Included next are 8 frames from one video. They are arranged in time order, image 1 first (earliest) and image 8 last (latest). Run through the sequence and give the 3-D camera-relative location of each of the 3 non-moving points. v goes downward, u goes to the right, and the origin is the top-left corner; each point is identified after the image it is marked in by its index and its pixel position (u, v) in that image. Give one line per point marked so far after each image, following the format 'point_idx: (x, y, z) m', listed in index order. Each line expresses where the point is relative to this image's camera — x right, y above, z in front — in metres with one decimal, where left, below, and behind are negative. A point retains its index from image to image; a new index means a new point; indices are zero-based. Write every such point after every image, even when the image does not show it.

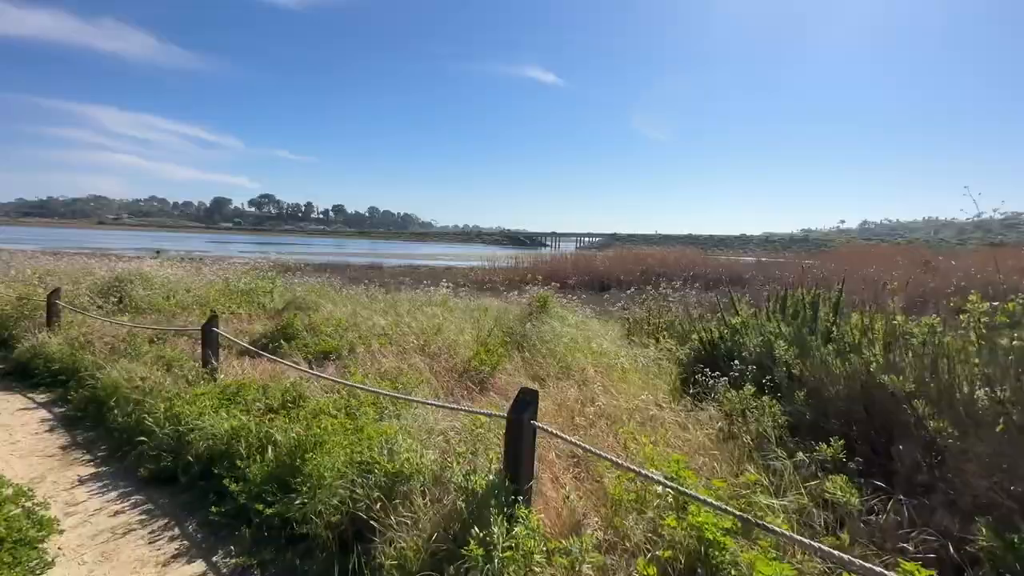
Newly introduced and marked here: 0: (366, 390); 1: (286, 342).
0: (-1.5, -1.0, +4.6) m
1: (-4.0, -1.0, +8.3) m
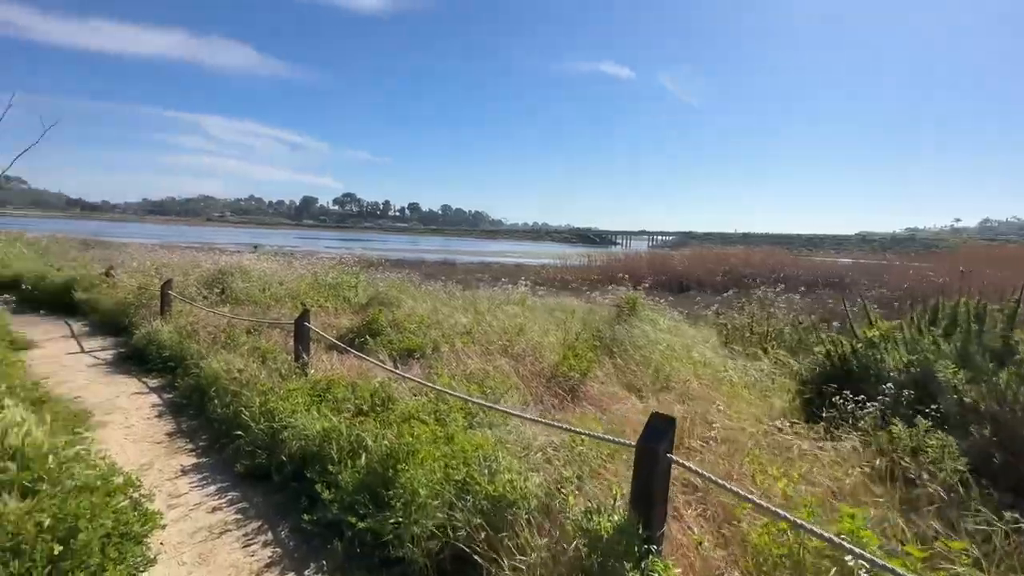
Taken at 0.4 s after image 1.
0: (-0.5, -1.0, +4.3) m
1: (-2.5, -0.9, +8.3) m
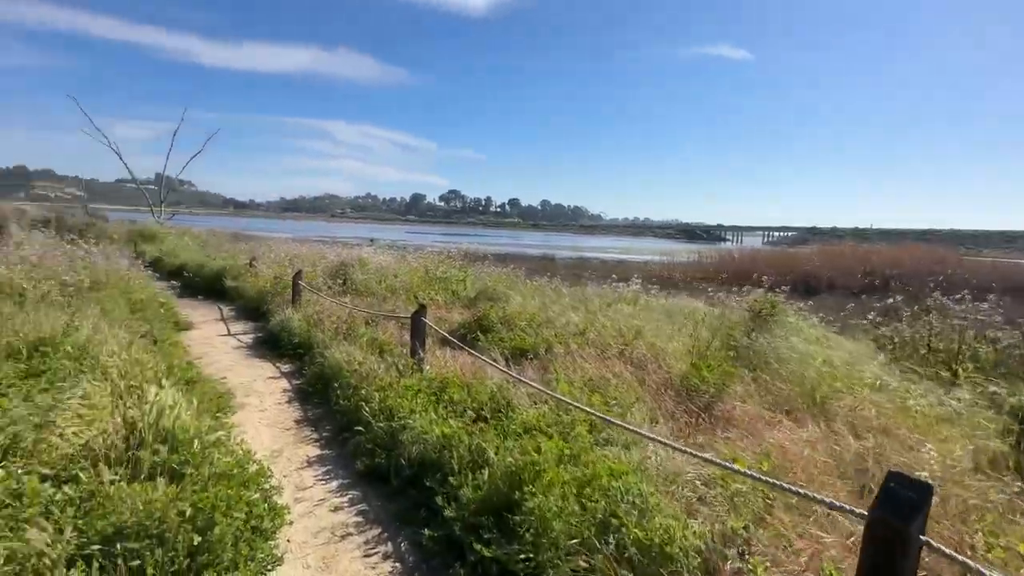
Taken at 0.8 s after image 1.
0: (+0.6, -1.0, +3.8) m
1: (-0.5, -0.8, +8.1) m
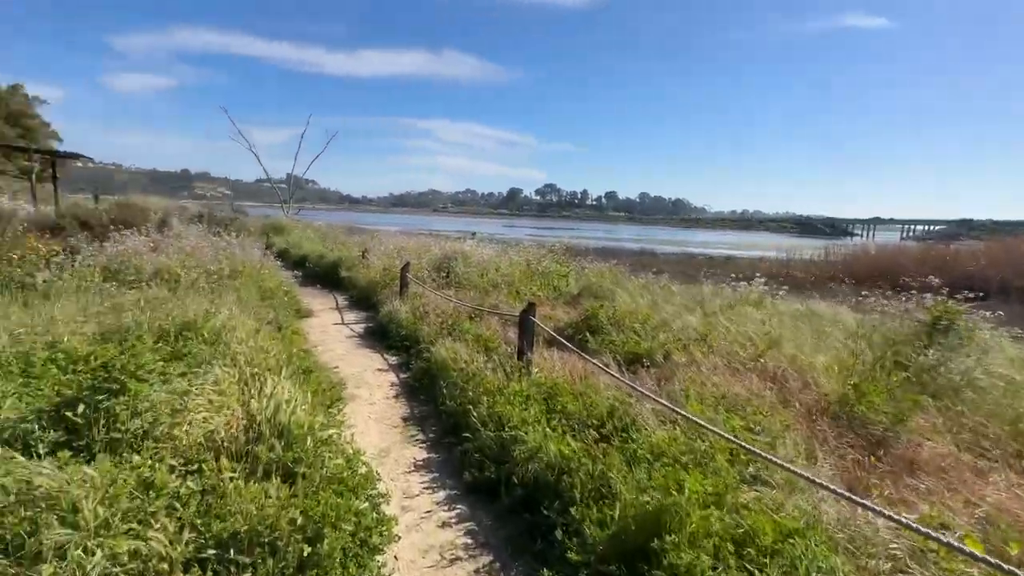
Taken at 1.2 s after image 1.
0: (+1.5, -1.0, +3.1) m
1: (+1.3, -0.8, +7.5) m
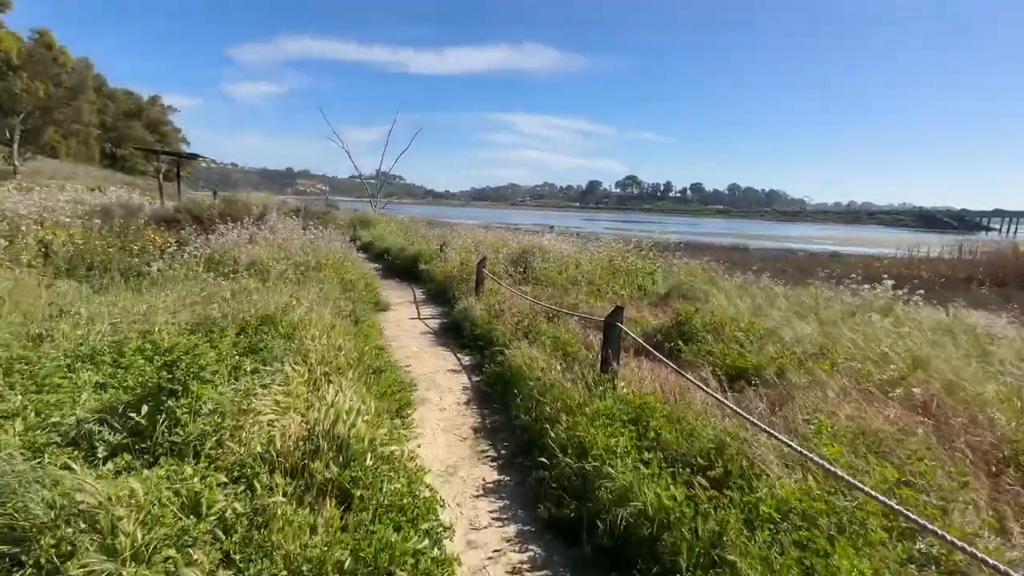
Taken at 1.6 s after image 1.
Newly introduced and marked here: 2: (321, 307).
0: (+1.9, -1.1, +2.2) m
1: (+2.4, -0.8, +6.6) m
2: (-3.3, -0.3, +8.1) m
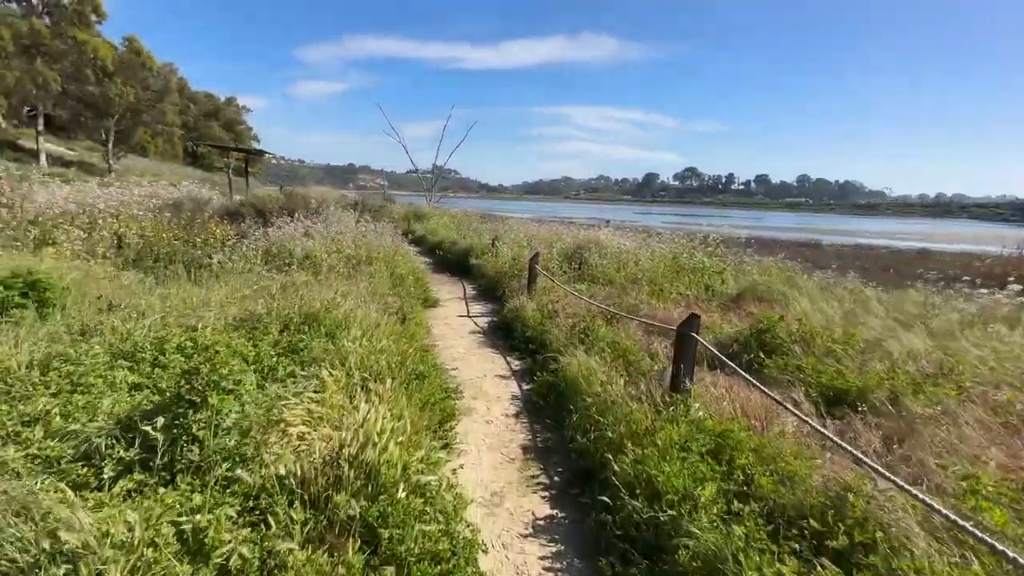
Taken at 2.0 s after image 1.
0: (+2.1, -1.2, +1.4) m
1: (+3.1, -0.8, +5.7) m
2: (-2.4, -0.3, +7.9) m
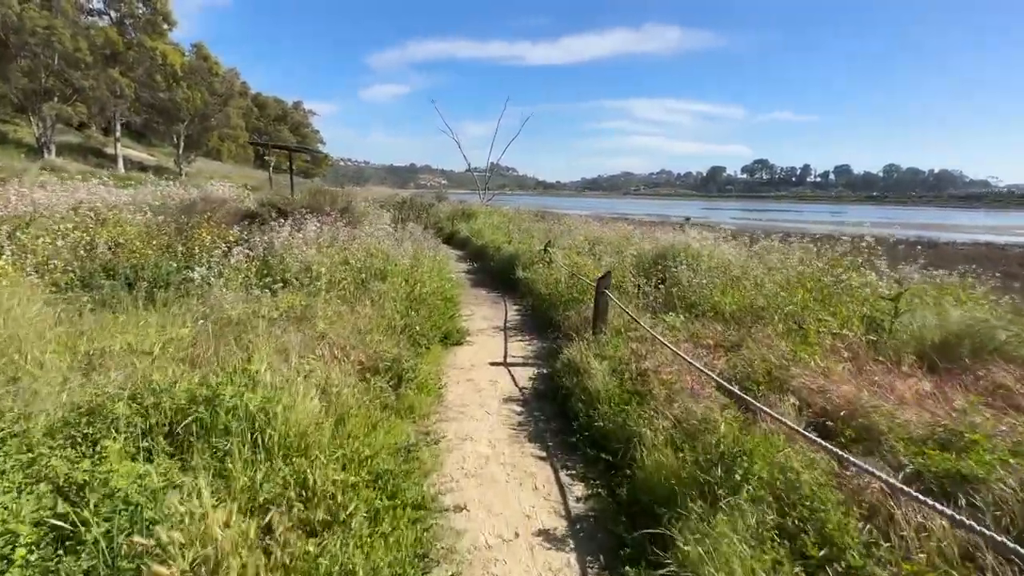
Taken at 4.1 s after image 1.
0: (+1.9, -1.7, -2.0) m
1: (+3.4, -1.4, +2.2) m
2: (-1.8, -0.7, +5.0) m
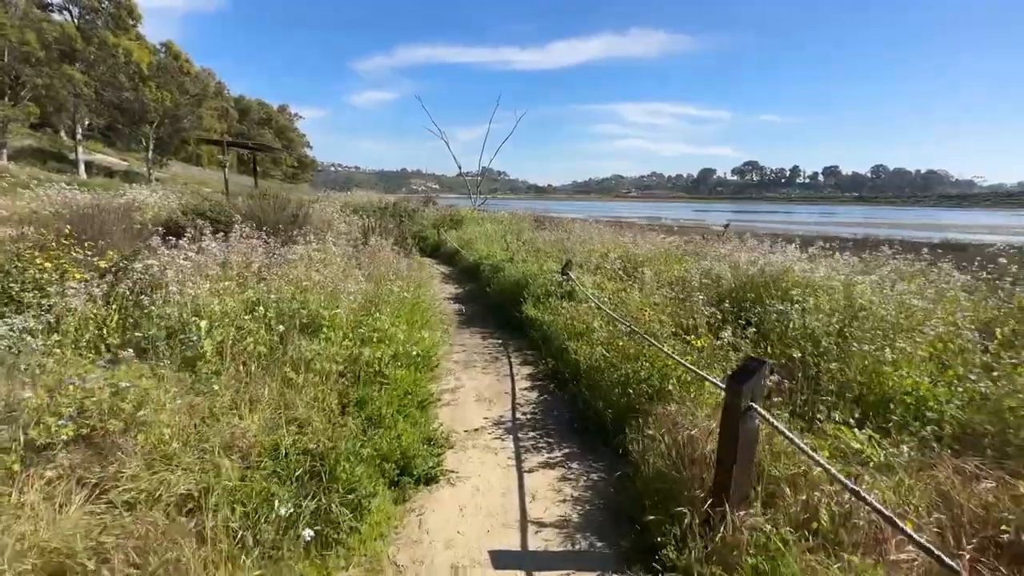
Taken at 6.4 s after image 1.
0: (+2.2, -2.3, -5.5) m
1: (+3.7, -2.0, -1.3) m
2: (-1.6, -1.4, +1.4) m
